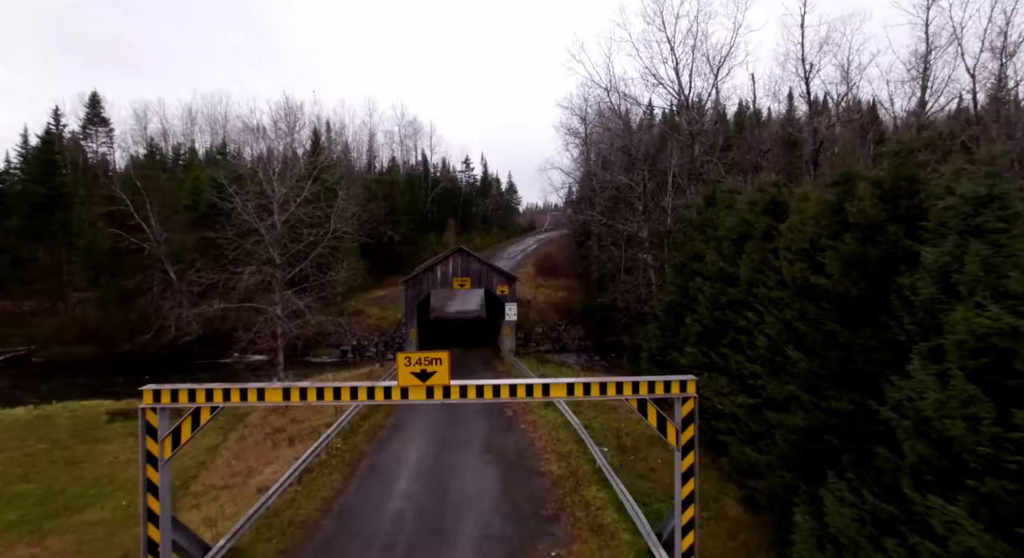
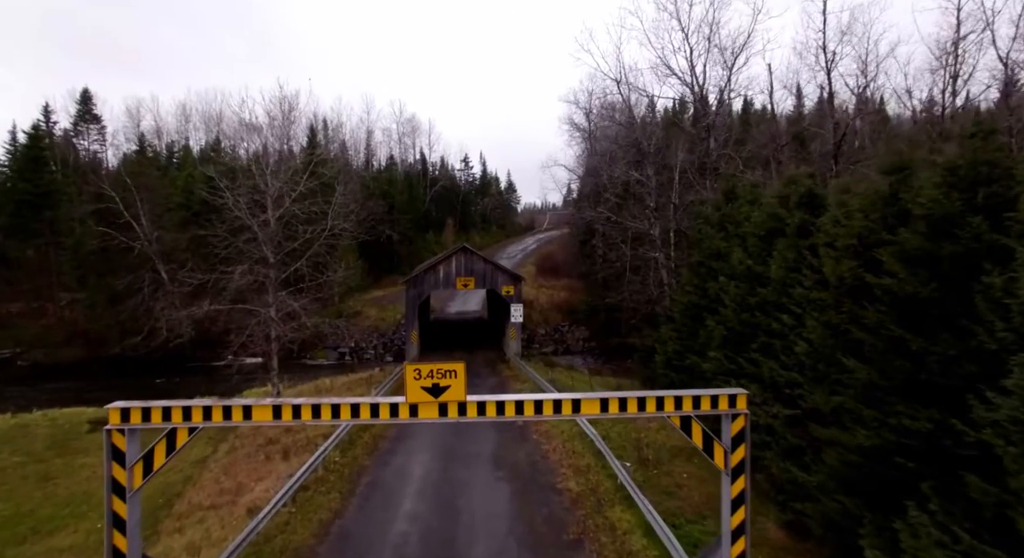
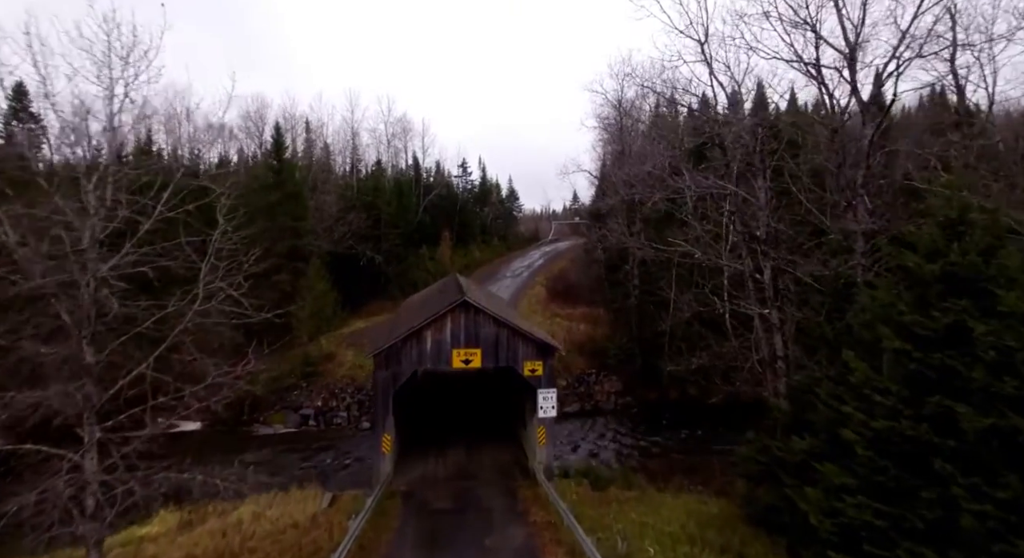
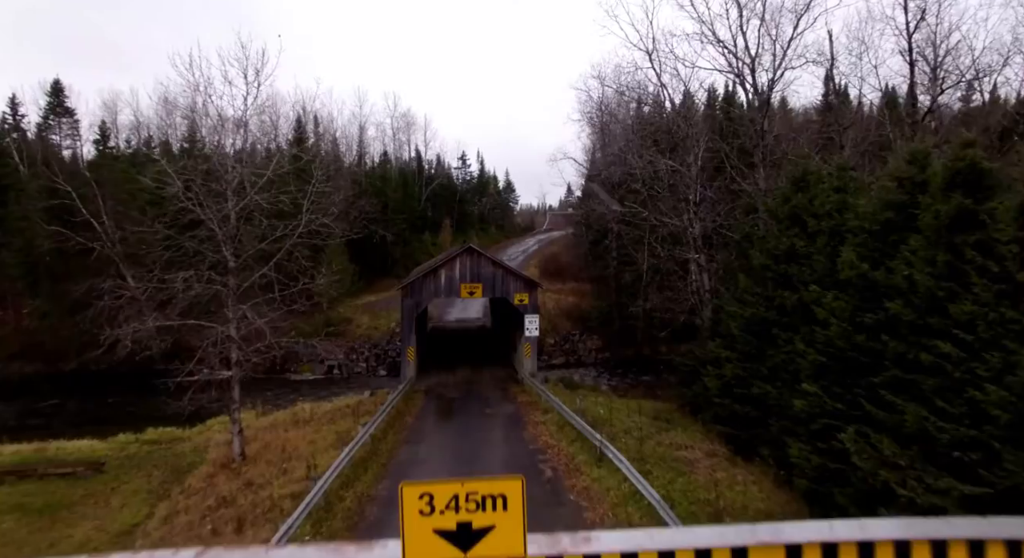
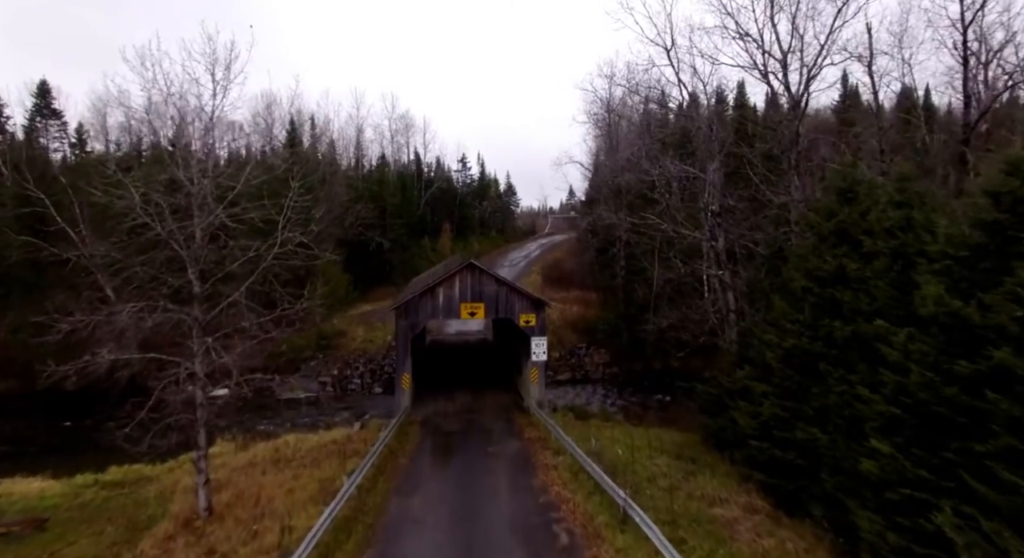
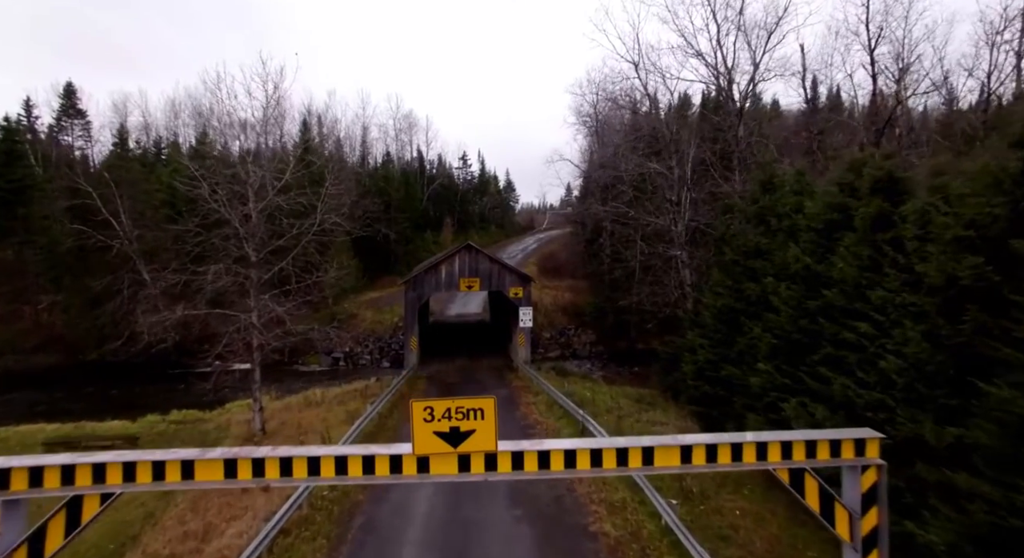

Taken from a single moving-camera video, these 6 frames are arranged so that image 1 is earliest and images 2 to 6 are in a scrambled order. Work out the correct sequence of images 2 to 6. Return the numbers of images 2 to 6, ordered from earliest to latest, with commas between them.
2, 6, 4, 5, 3
